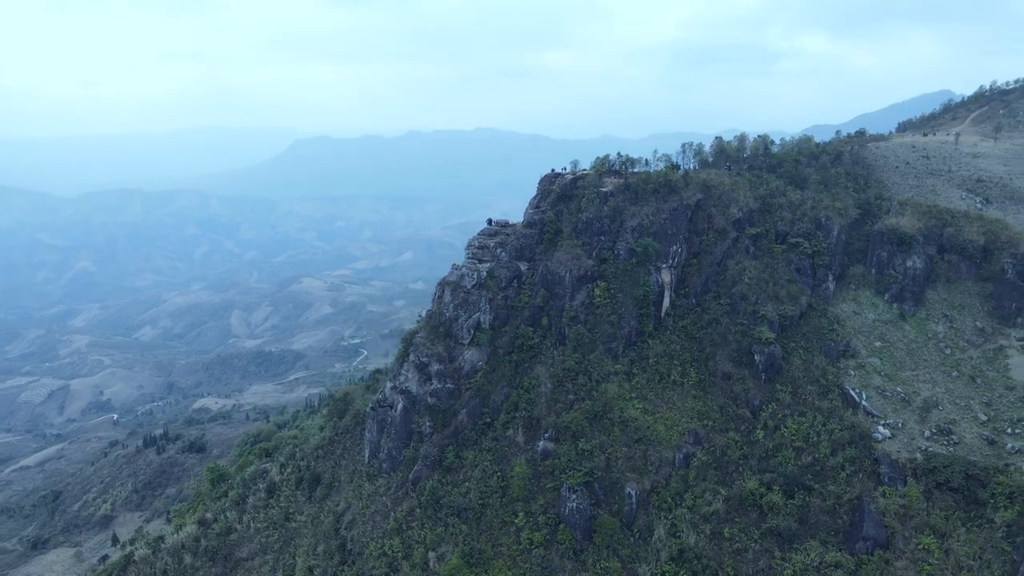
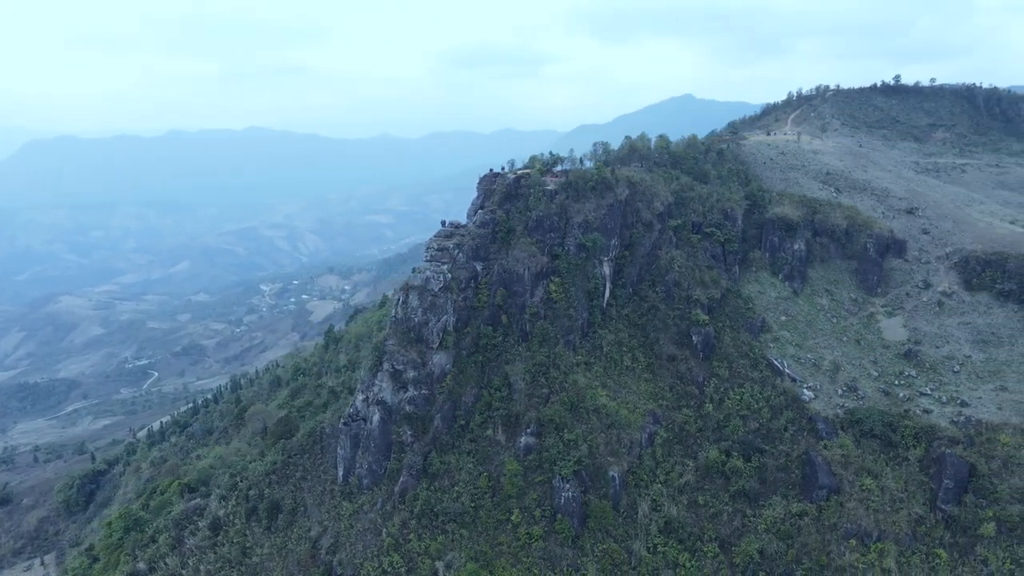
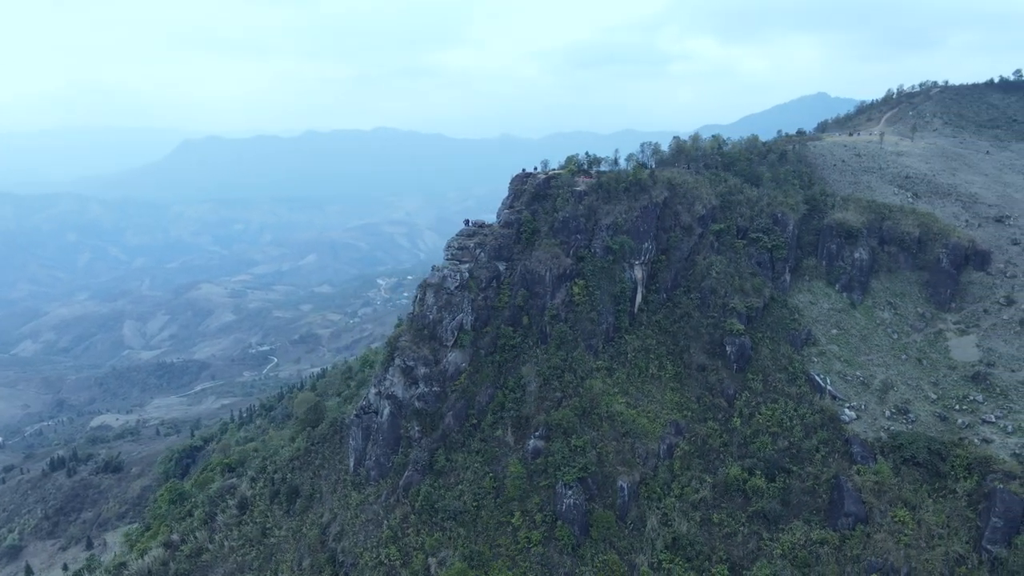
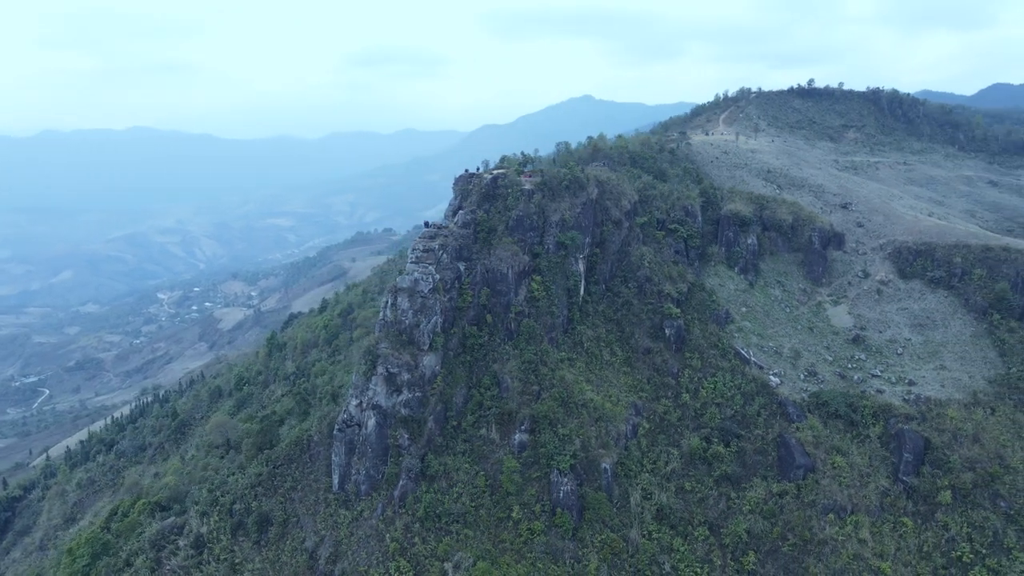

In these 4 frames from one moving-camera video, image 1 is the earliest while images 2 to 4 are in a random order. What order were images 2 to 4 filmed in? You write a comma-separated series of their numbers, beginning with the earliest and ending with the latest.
3, 2, 4
